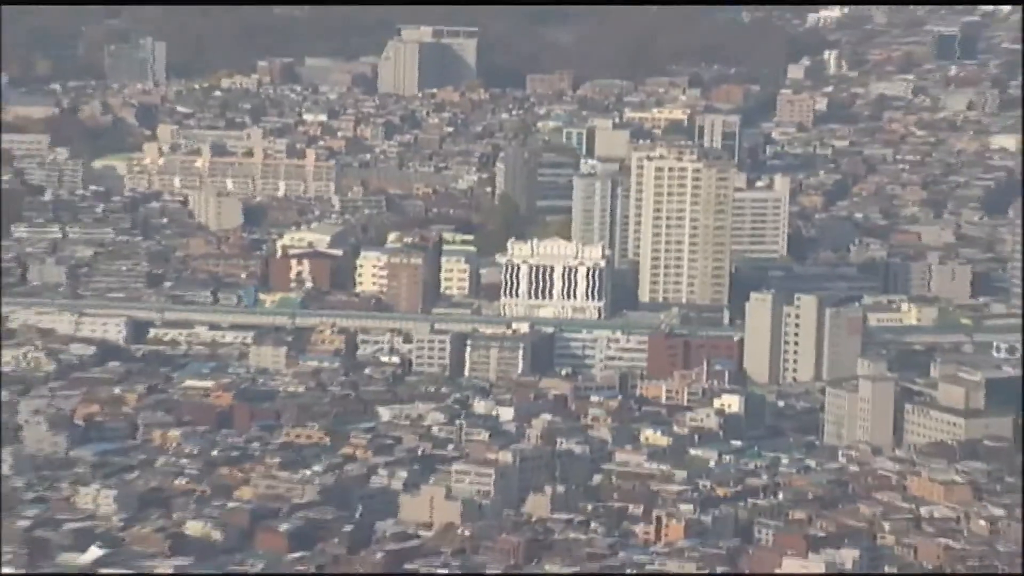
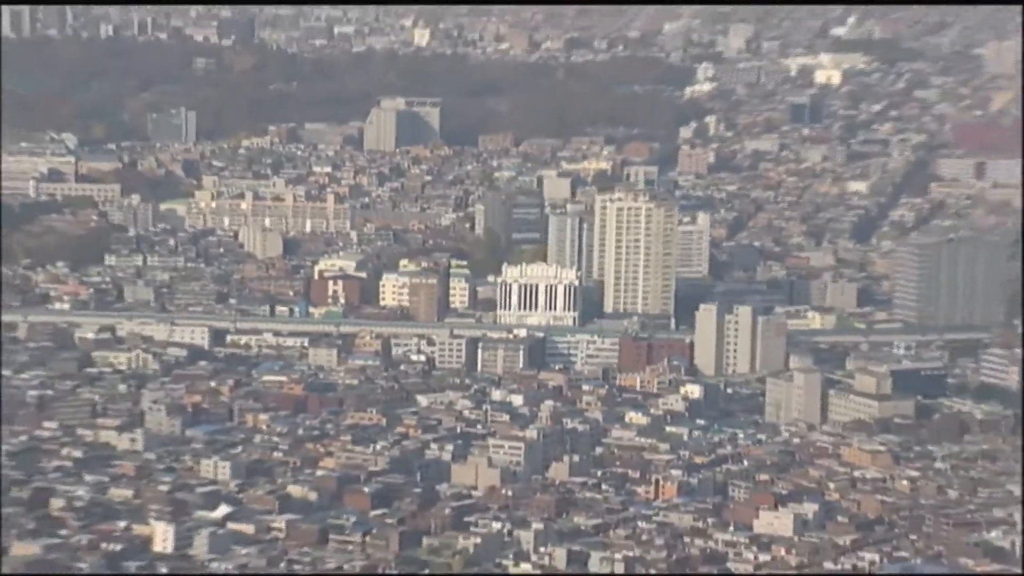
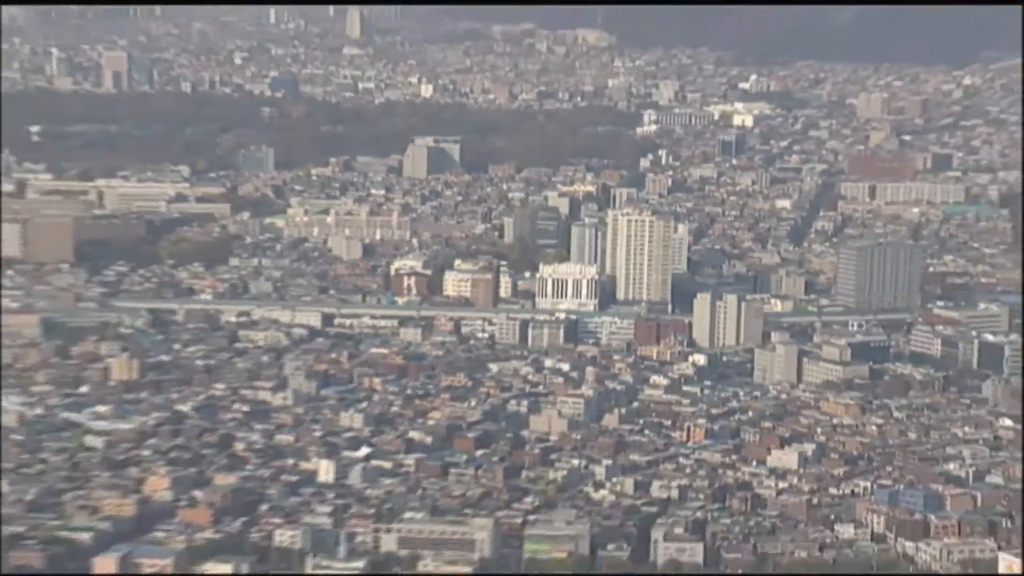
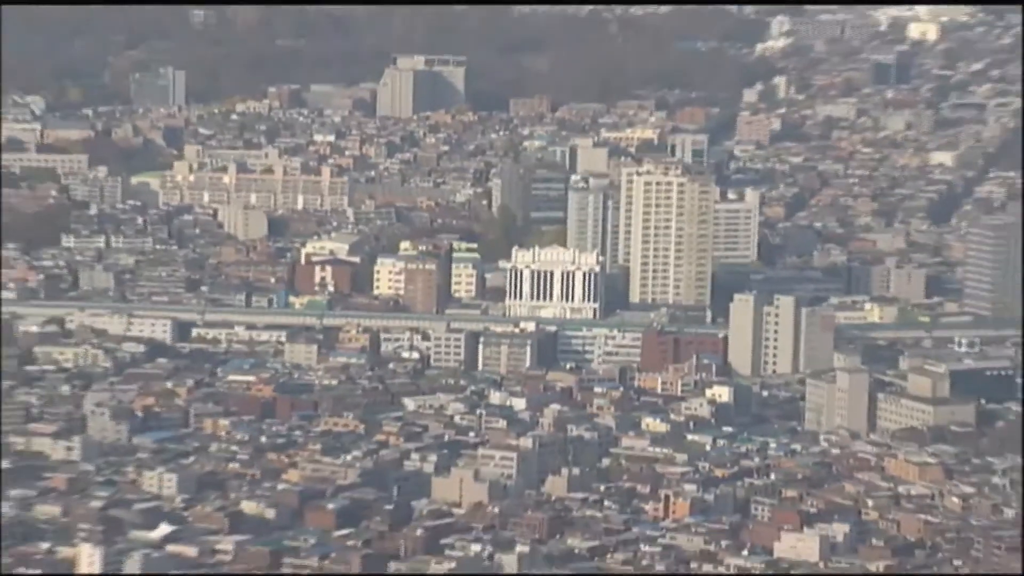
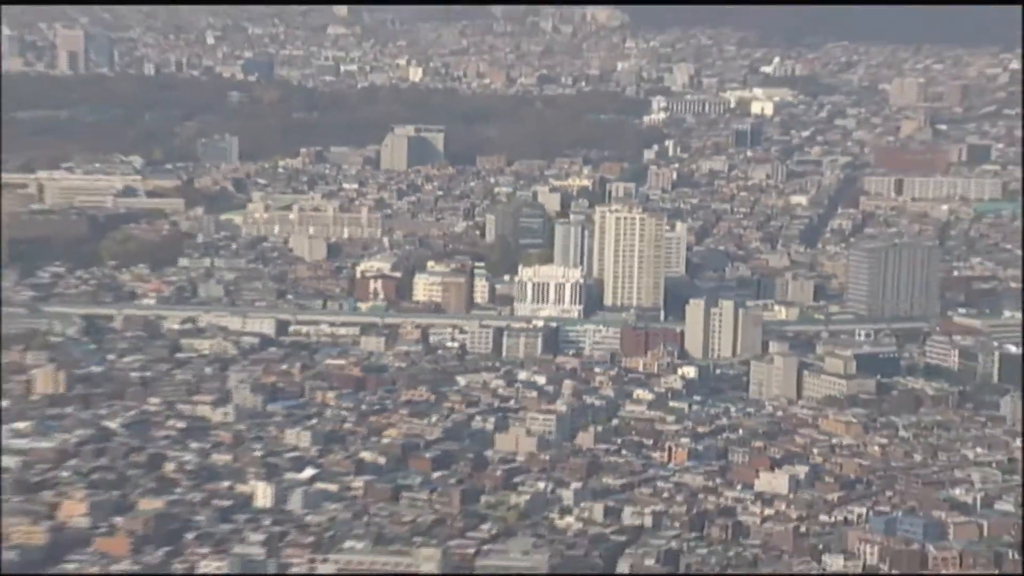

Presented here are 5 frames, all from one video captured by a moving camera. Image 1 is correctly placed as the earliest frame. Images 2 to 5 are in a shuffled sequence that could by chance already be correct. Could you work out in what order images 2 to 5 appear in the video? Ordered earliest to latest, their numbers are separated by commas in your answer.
4, 2, 5, 3
